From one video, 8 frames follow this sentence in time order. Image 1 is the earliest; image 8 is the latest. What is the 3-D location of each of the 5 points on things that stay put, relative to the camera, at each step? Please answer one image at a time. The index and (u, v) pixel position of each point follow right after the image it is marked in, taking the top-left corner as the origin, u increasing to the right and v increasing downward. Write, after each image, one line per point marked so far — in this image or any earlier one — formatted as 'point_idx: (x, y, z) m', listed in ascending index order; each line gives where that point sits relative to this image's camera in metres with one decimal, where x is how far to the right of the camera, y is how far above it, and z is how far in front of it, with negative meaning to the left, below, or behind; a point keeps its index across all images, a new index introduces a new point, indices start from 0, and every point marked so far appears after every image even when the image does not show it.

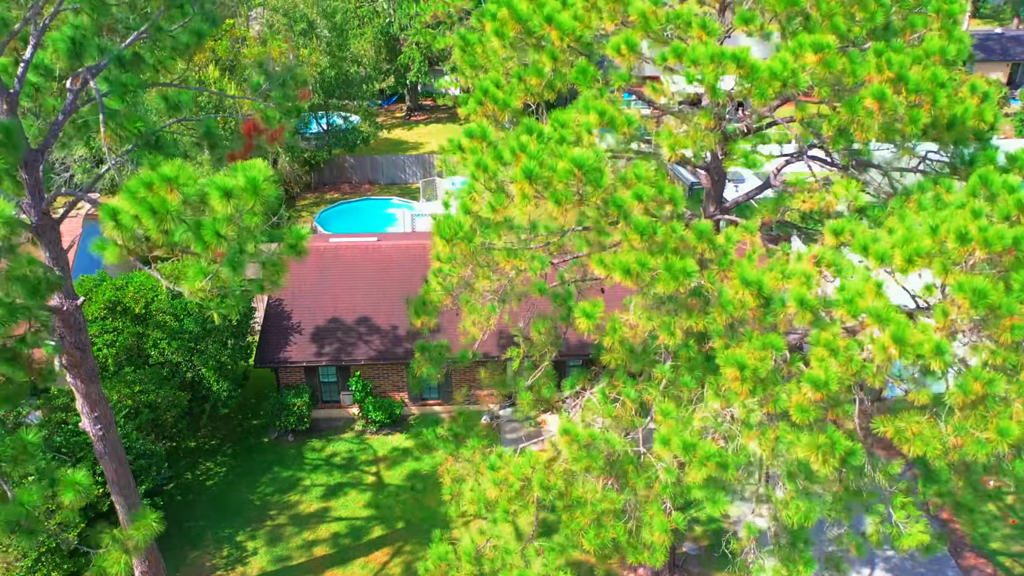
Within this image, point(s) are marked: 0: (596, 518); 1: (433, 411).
0: (+0.7, -2.1, +7.6) m
1: (-1.5, -2.4, +15.9) m
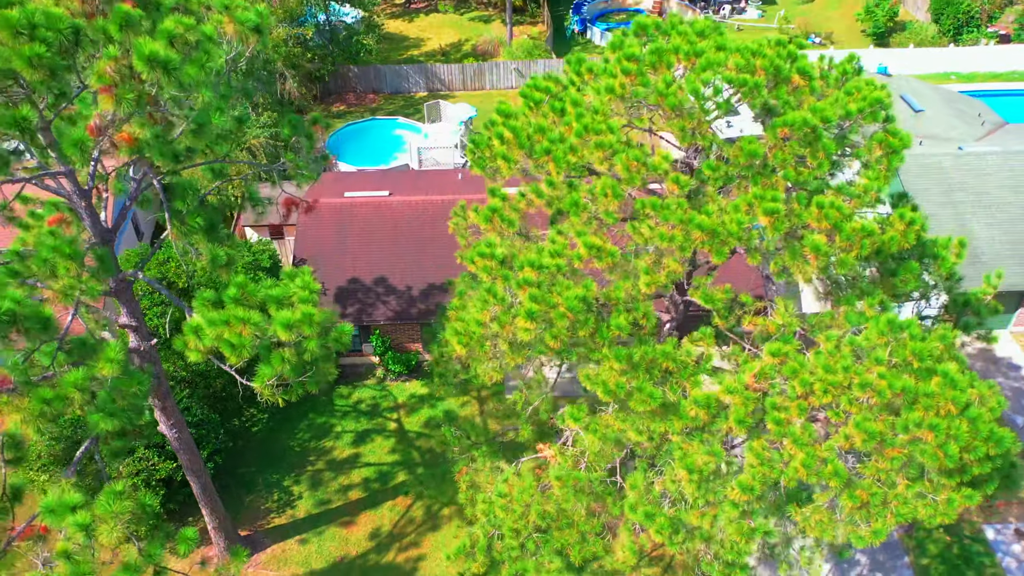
0: (+0.8, -3.0, +9.9) m
1: (-1.5, -1.5, +18.1) m
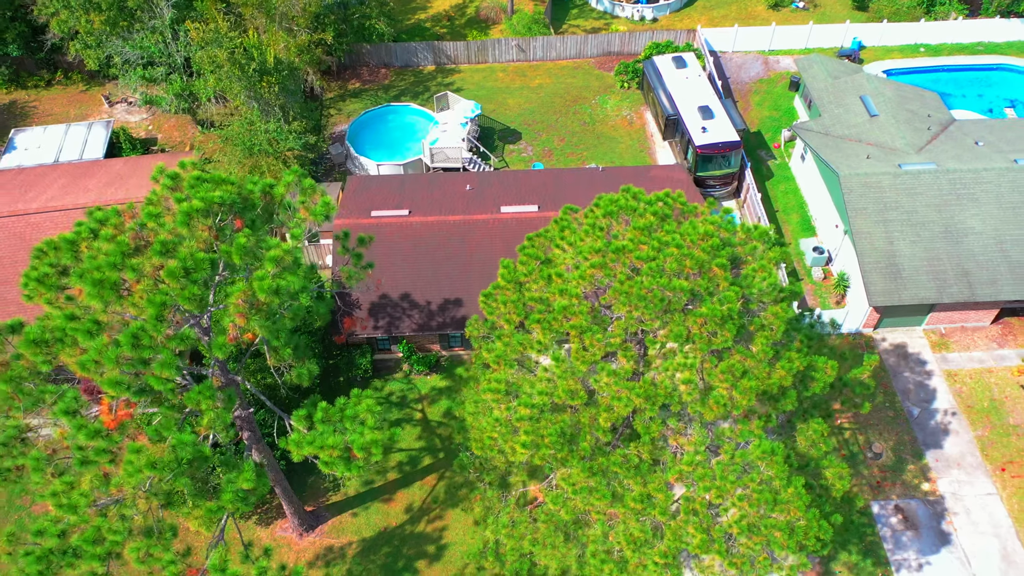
0: (+0.8, -4.7, +14.4) m
1: (-1.4, -1.7, +22.2) m
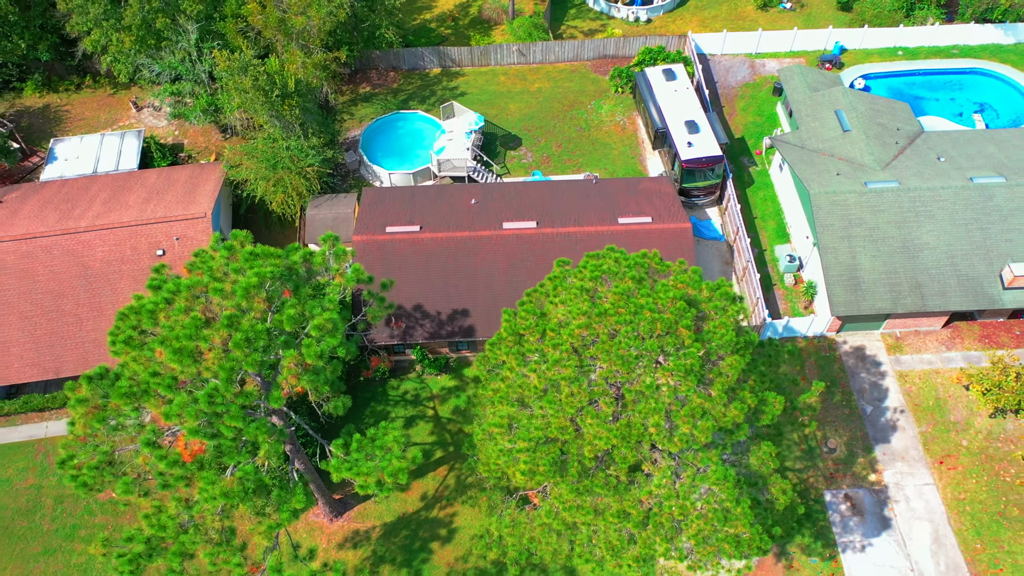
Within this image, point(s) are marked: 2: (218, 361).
0: (+0.8, -5.5, +17.3) m
1: (-1.4, -2.0, +24.9) m
2: (-4.9, -1.2, +14.0) m
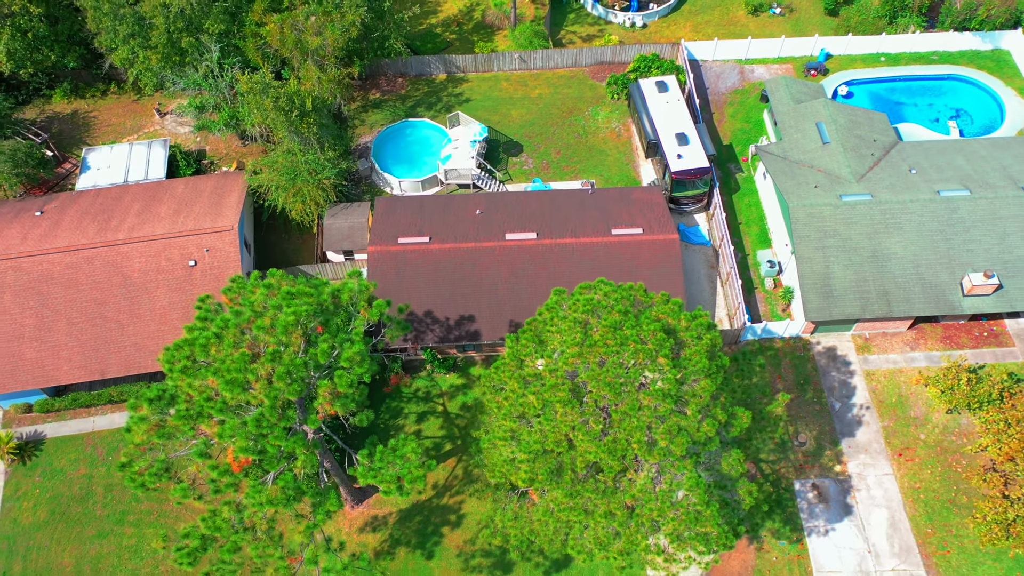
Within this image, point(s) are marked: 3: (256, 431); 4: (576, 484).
0: (+0.9, -6.1, +19.9) m
1: (-1.3, -2.2, +27.3) m
2: (-4.9, -2.0, +16.3) m
3: (-5.0, -2.8, +16.3) m
4: (+1.4, -4.2, +17.7) m
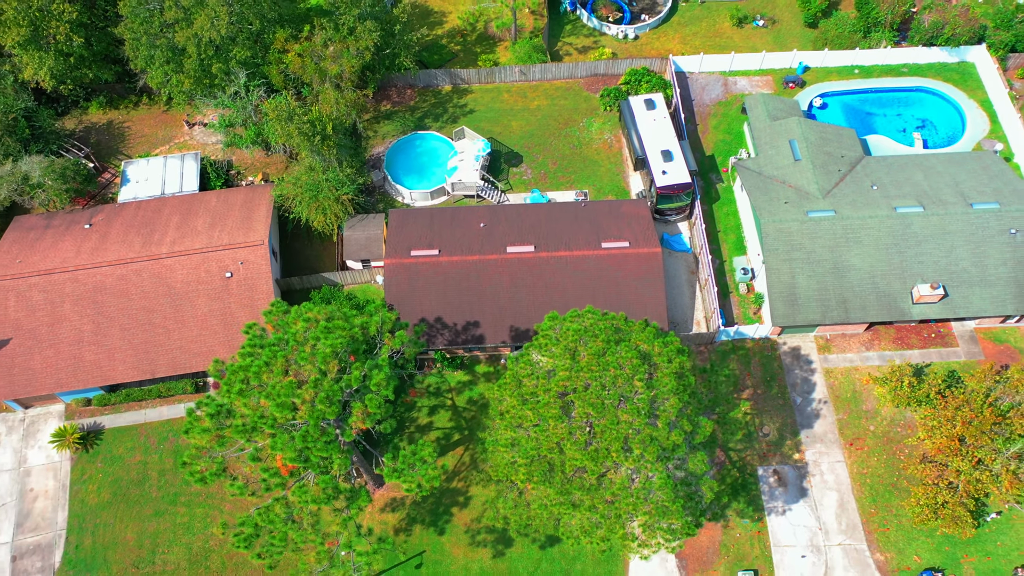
0: (+0.9, -6.8, +23.7) m
1: (-1.3, -2.4, +30.8) m
2: (-4.9, -2.9, +19.9) m
3: (-5.0, -3.8, +19.8) m
4: (+1.4, -5.1, +21.4) m
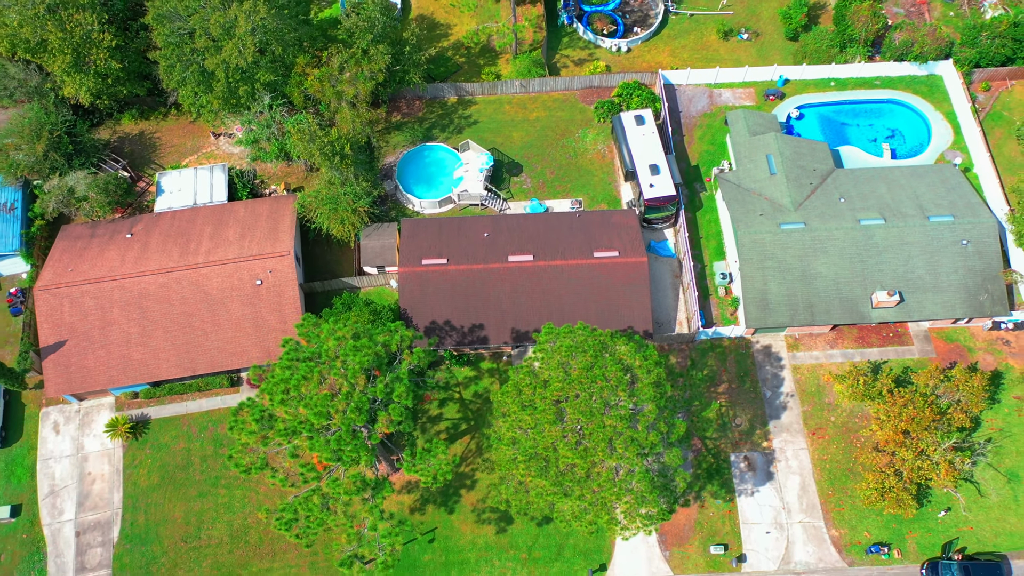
0: (+0.9, -7.4, +27.5) m
1: (-1.3, -2.6, +34.4) m
2: (-4.9, -3.7, +23.5) m
3: (-5.0, -4.5, +23.5) m
4: (+1.4, -5.8, +25.1) m
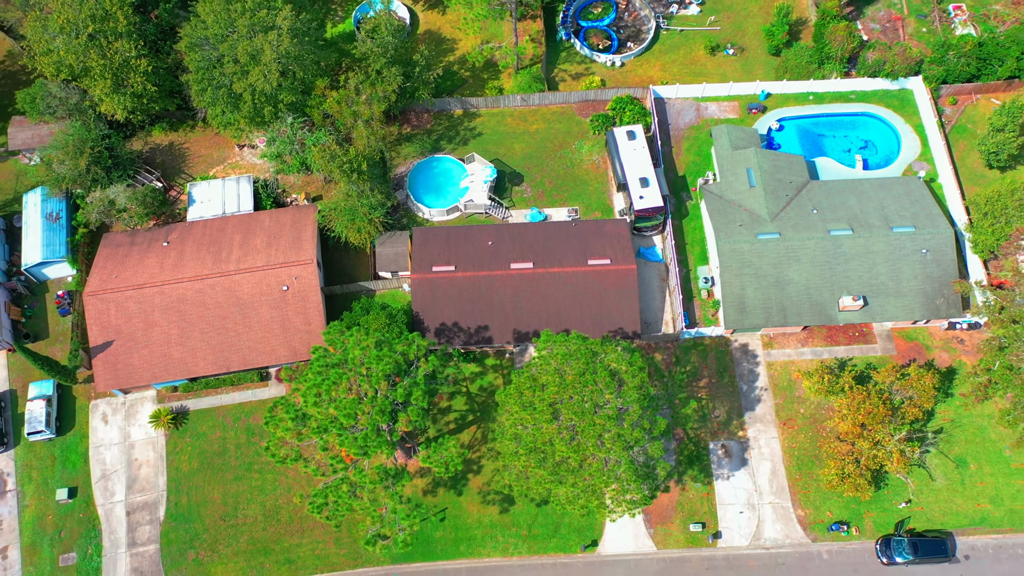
0: (+1.0, -7.8, +31.4) m
1: (-1.2, -2.8, +38.0) m
2: (-4.8, -4.3, +27.2) m
3: (-4.9, -5.1, +27.2) m
4: (+1.5, -6.3, +28.9) m
